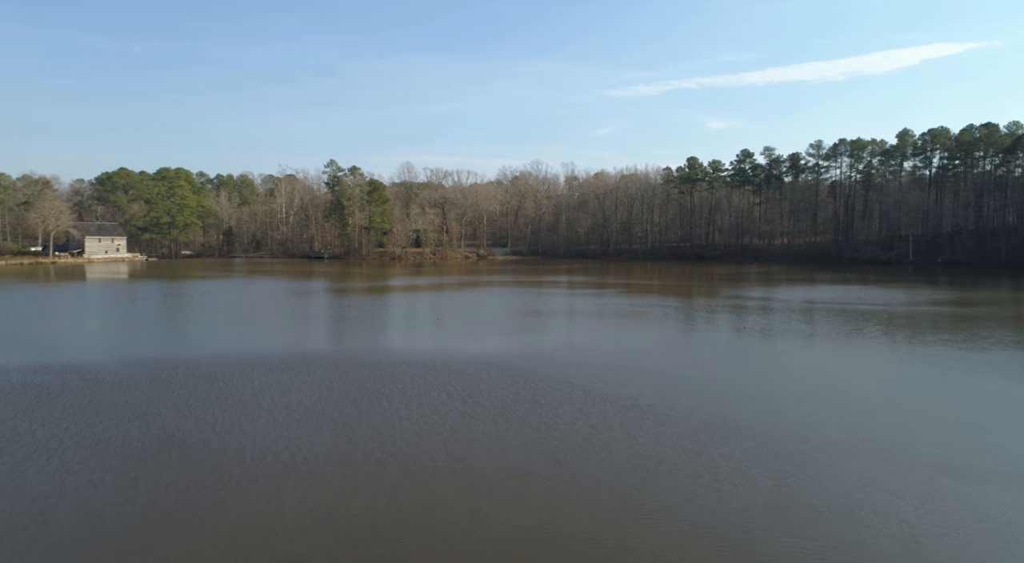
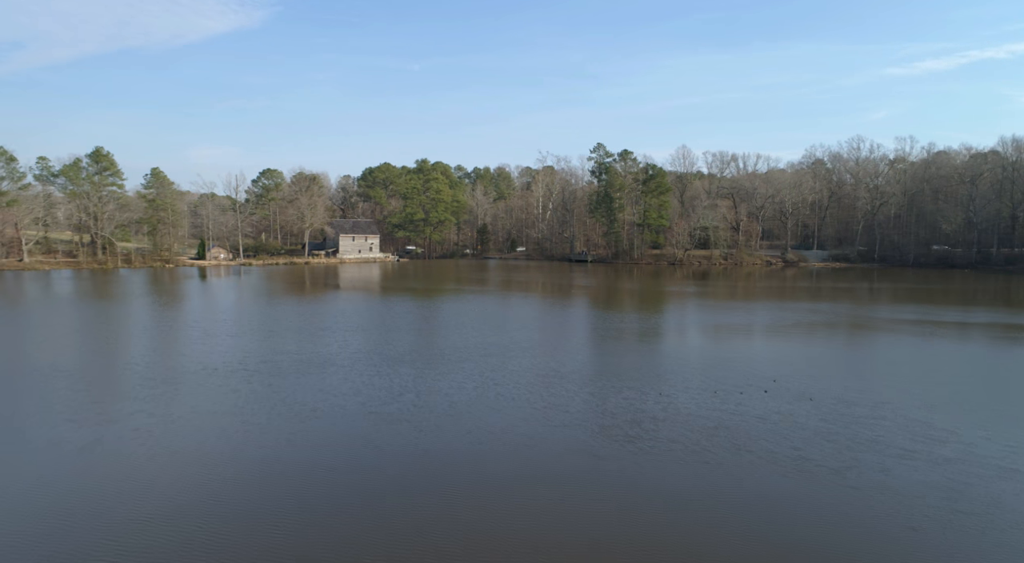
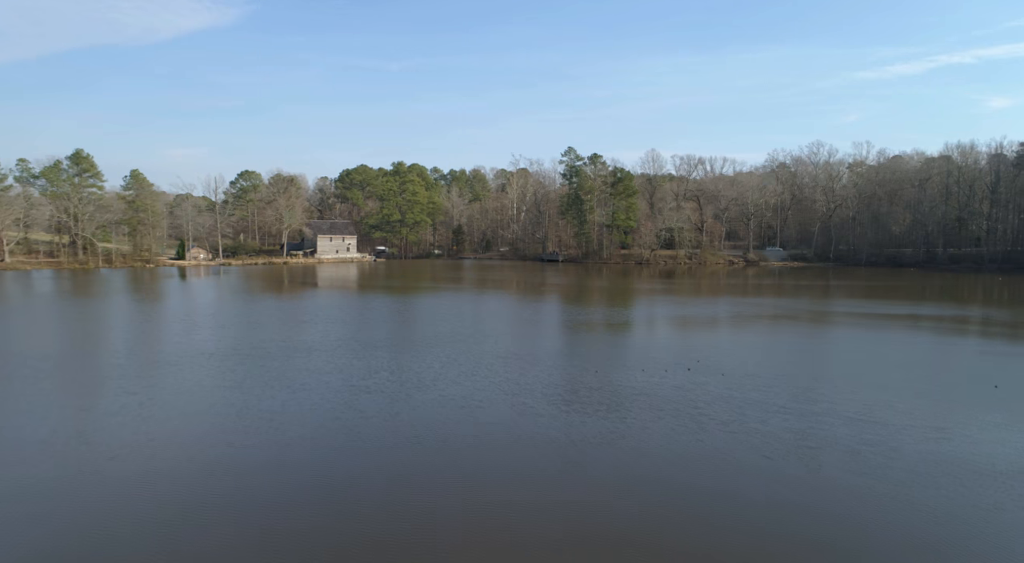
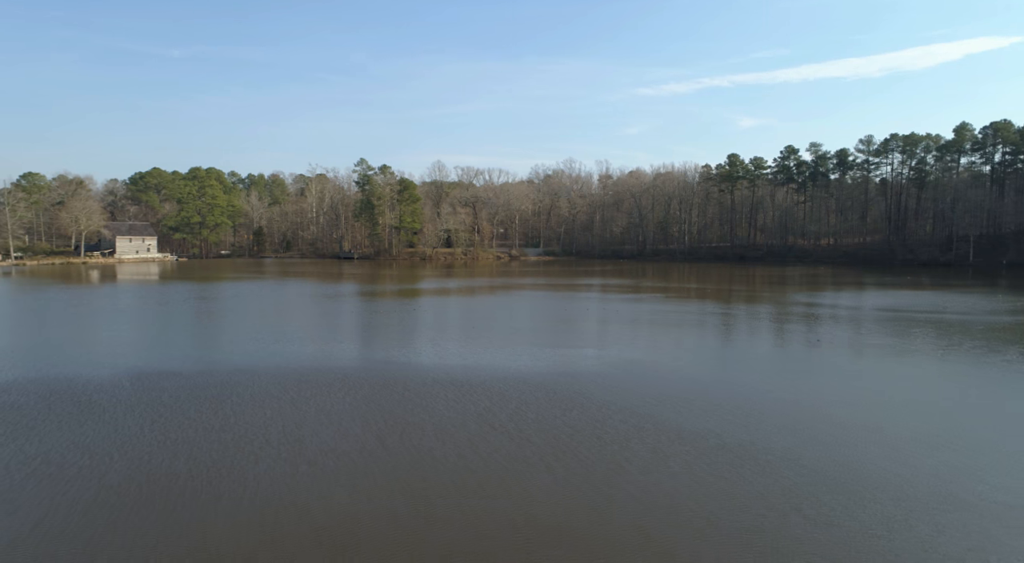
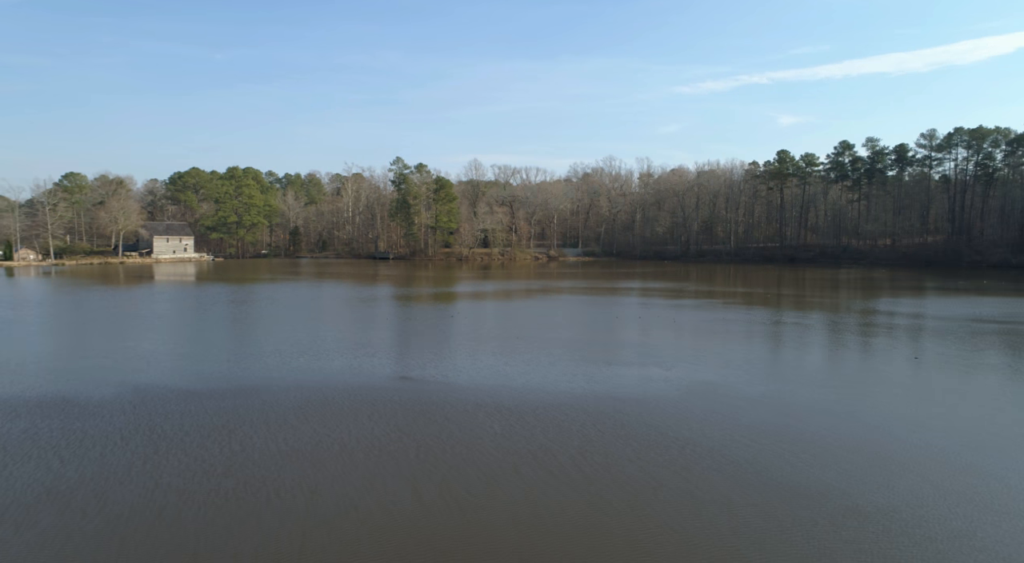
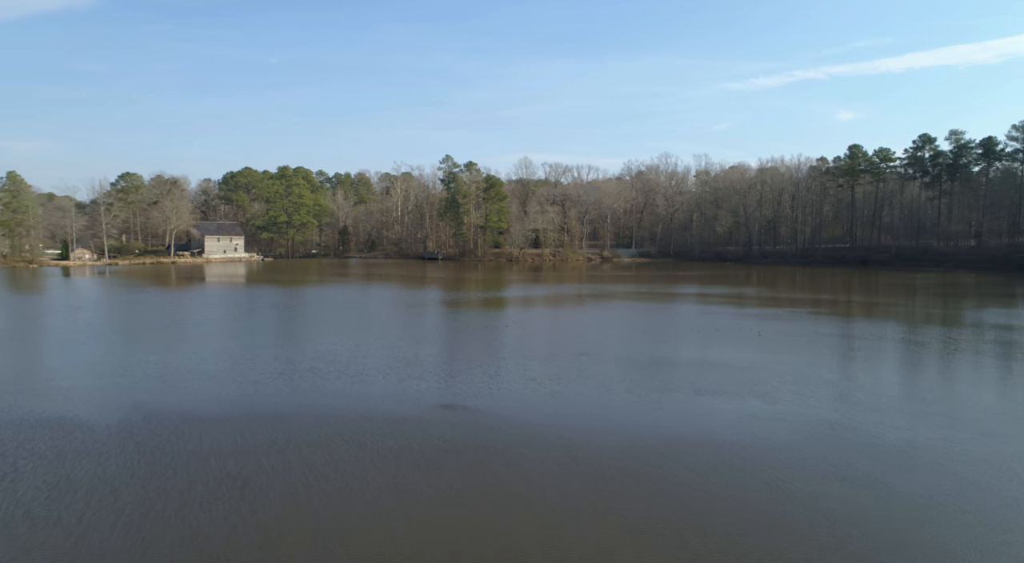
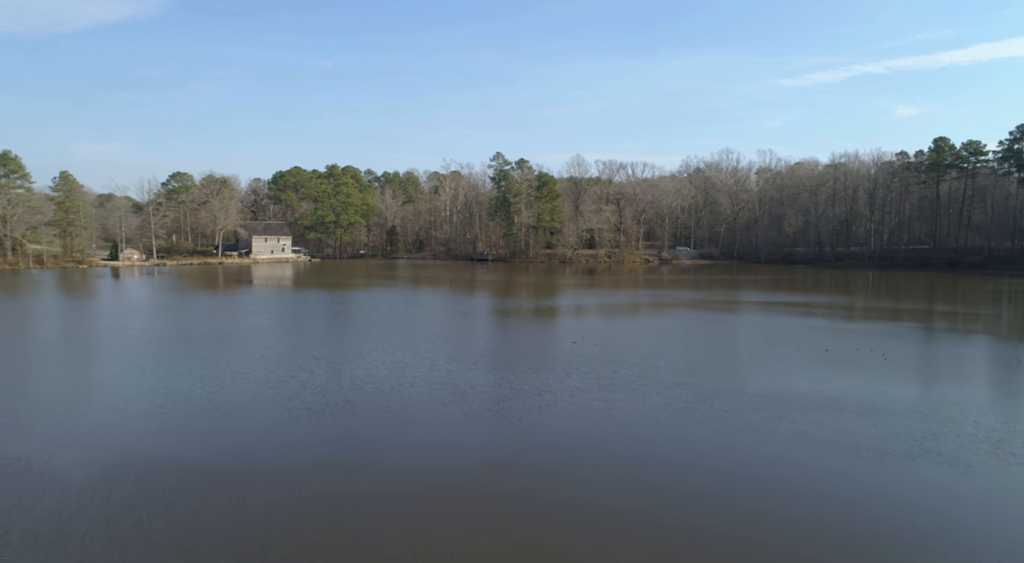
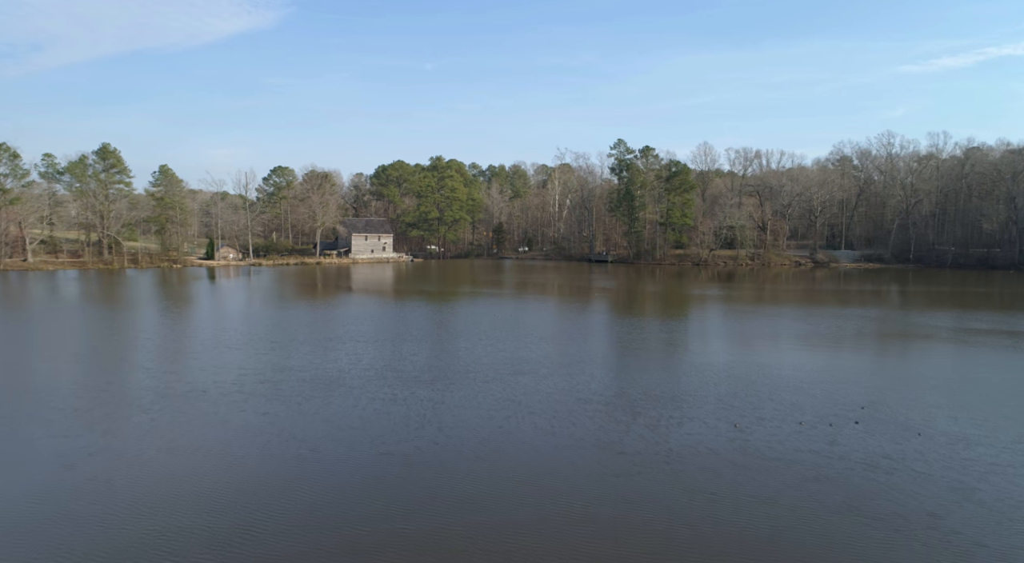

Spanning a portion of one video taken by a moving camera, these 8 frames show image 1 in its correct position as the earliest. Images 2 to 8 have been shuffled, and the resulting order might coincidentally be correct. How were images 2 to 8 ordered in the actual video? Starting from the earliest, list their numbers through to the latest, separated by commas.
4, 5, 6, 7, 3, 2, 8
